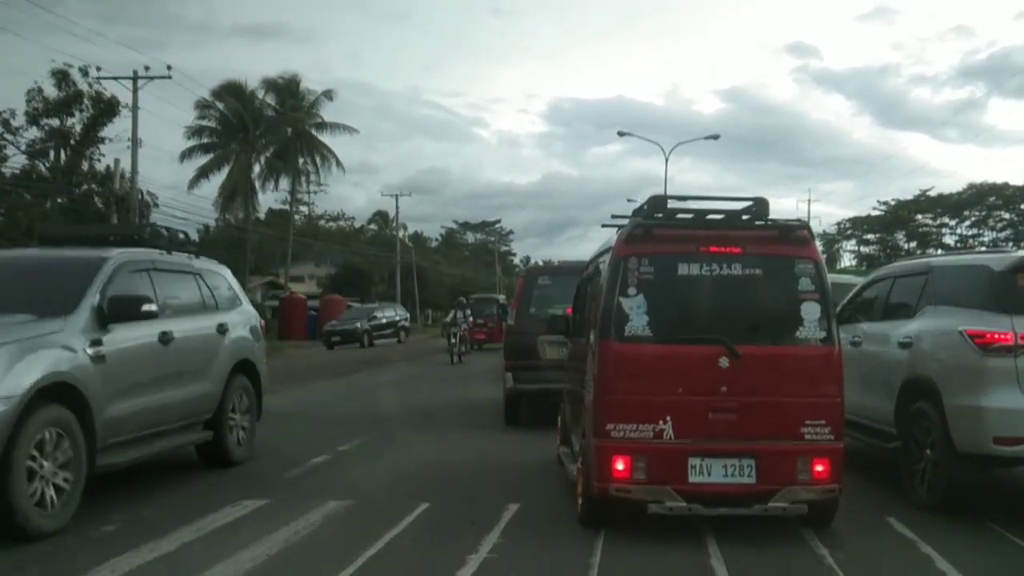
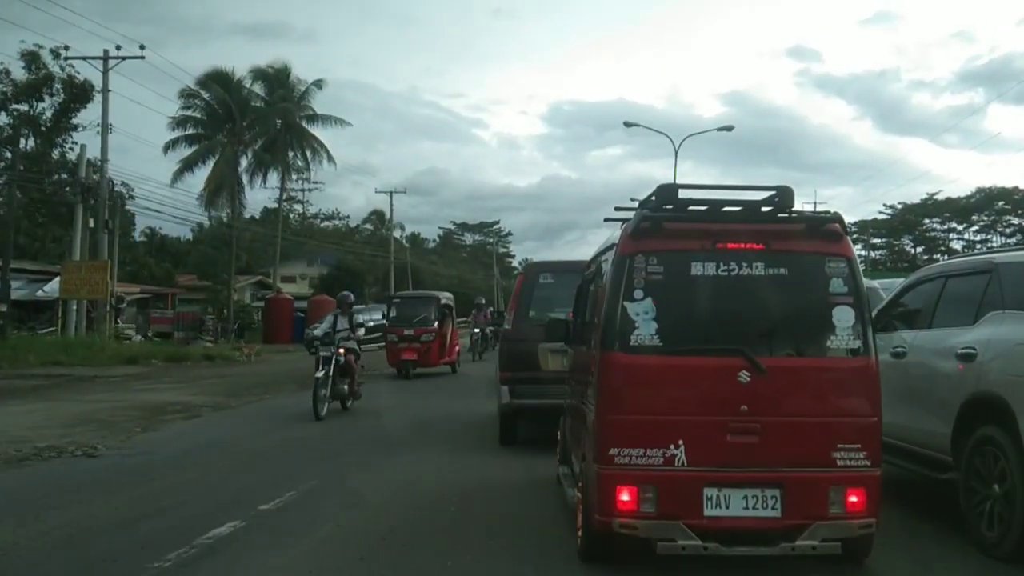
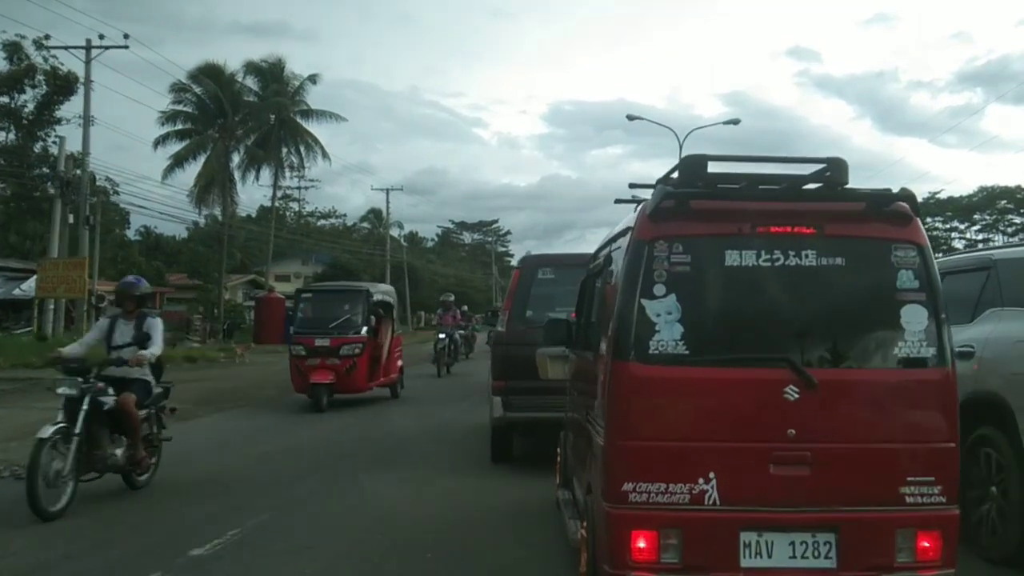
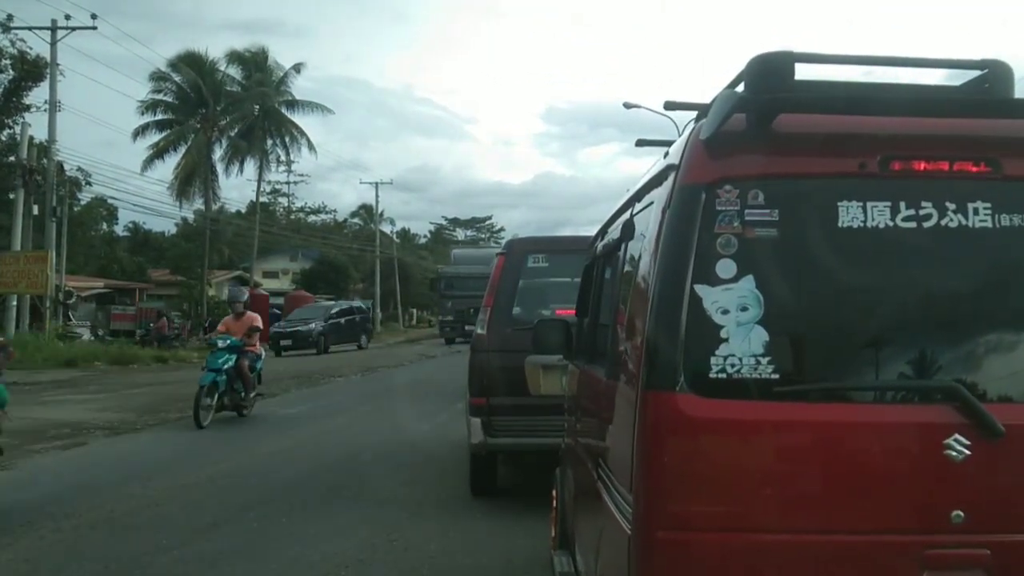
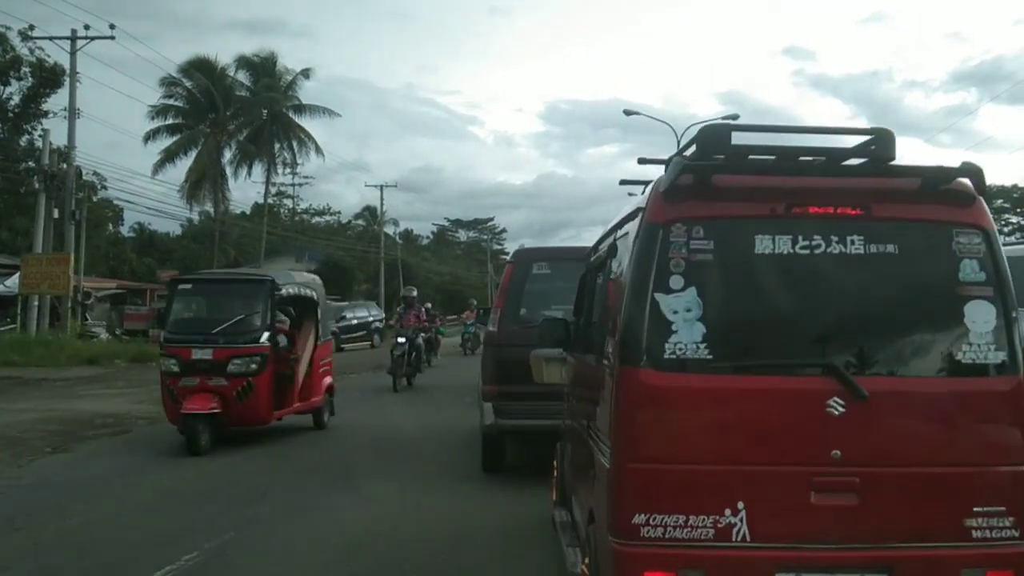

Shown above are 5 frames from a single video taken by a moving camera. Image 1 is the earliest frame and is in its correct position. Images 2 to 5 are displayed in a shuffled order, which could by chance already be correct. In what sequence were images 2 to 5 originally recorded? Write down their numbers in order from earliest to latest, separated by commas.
2, 3, 5, 4
